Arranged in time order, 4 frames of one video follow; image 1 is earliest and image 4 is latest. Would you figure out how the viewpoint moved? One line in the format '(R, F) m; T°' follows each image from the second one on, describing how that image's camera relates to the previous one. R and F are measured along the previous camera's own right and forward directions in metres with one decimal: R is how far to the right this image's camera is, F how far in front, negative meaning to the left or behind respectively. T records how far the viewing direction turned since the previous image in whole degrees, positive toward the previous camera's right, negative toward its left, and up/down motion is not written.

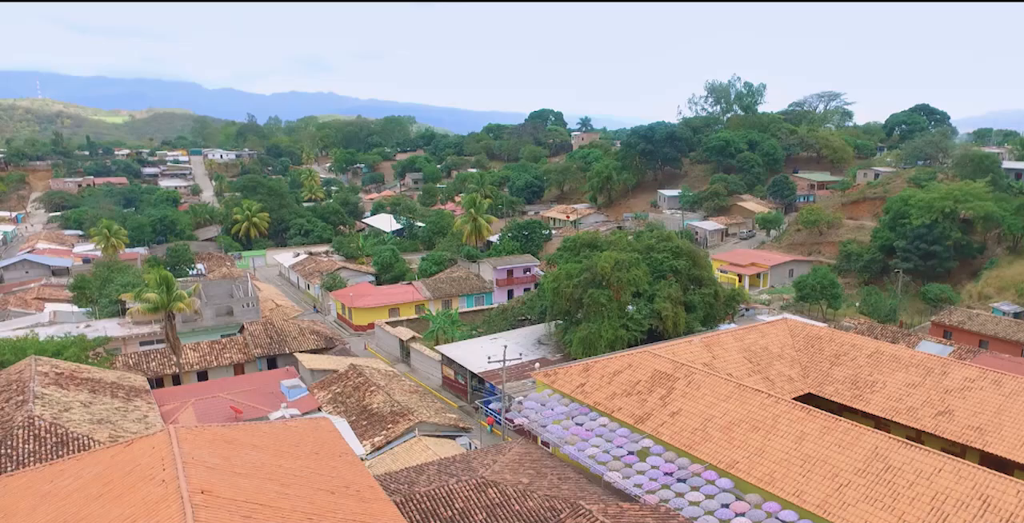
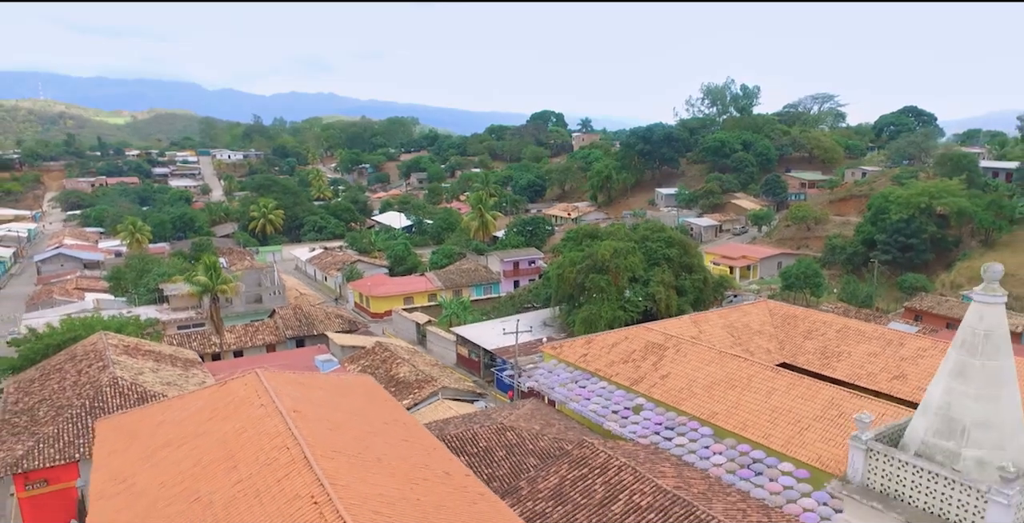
(-0.3, -2.5) m; 0°
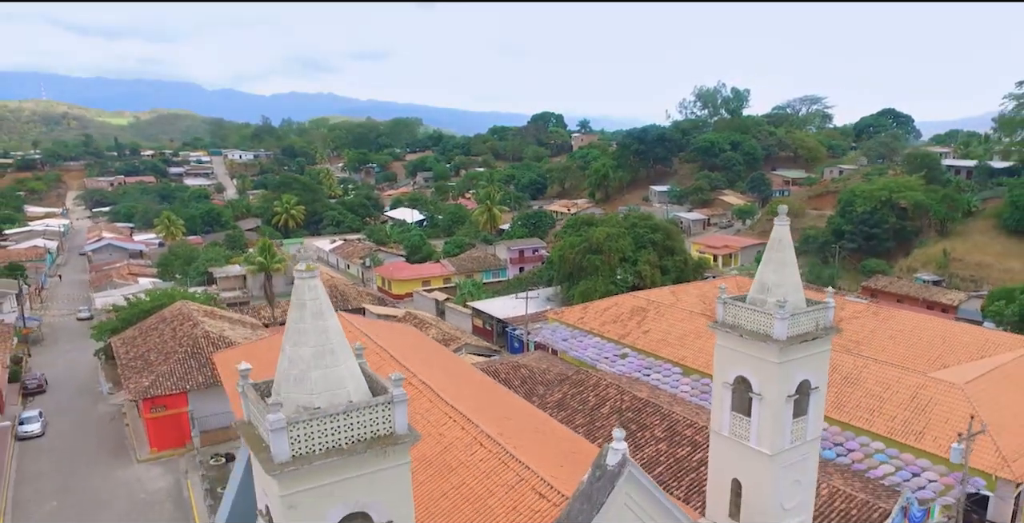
(-0.4, -4.4) m; 0°
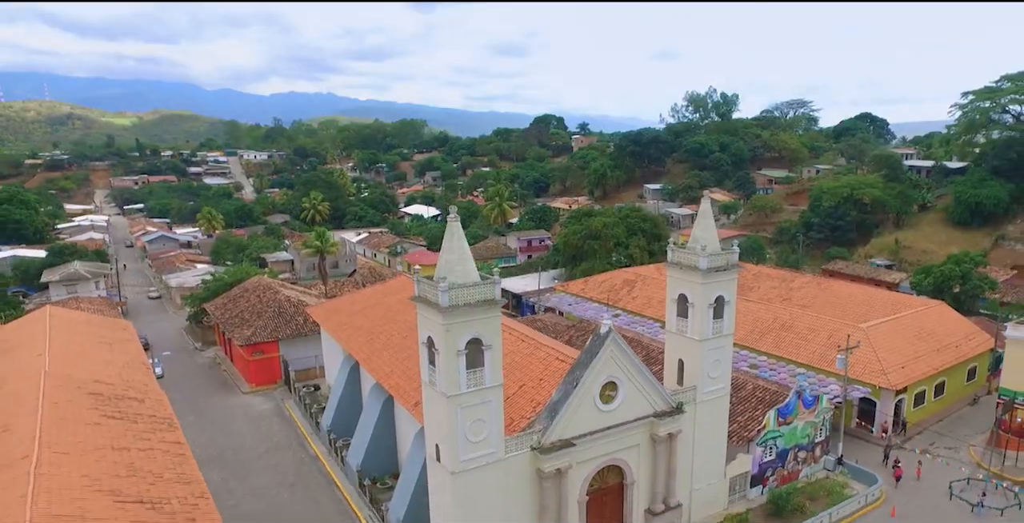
(-0.7, -5.8) m; 0°
